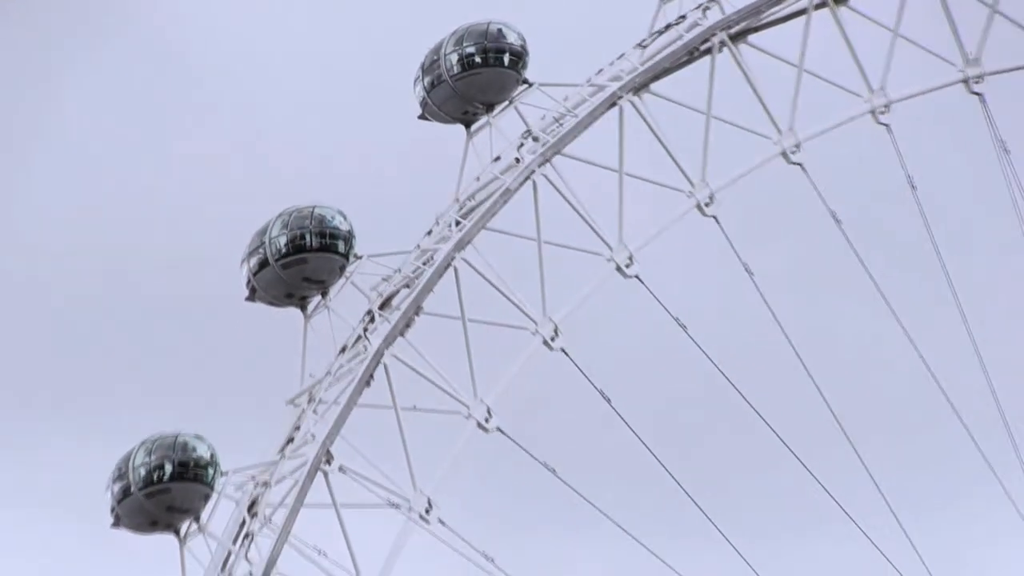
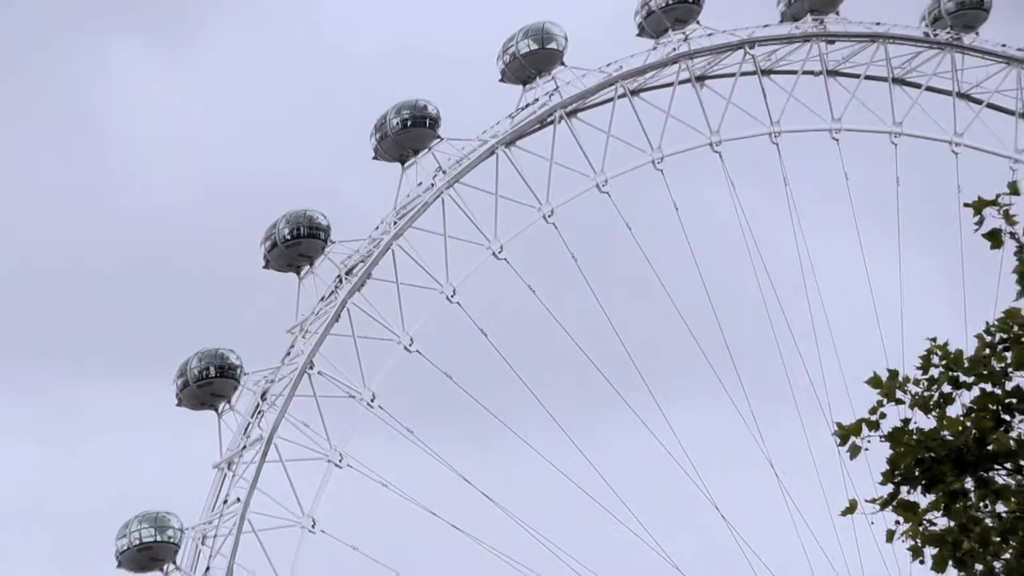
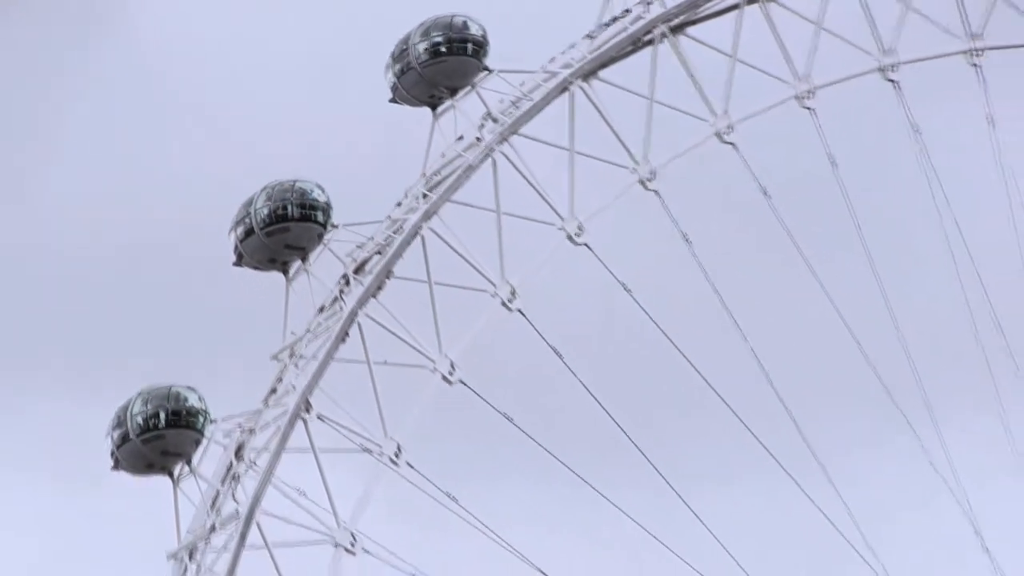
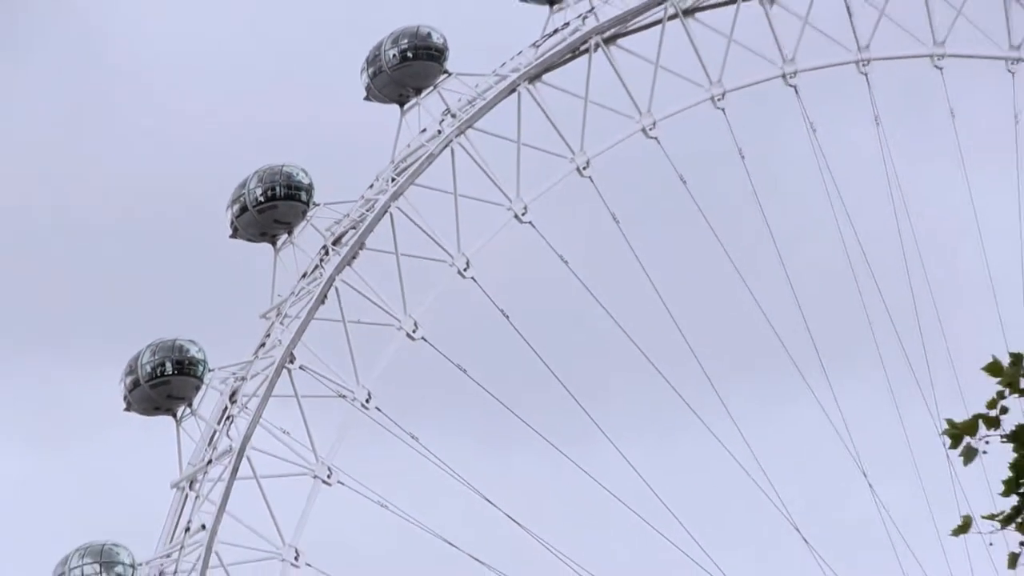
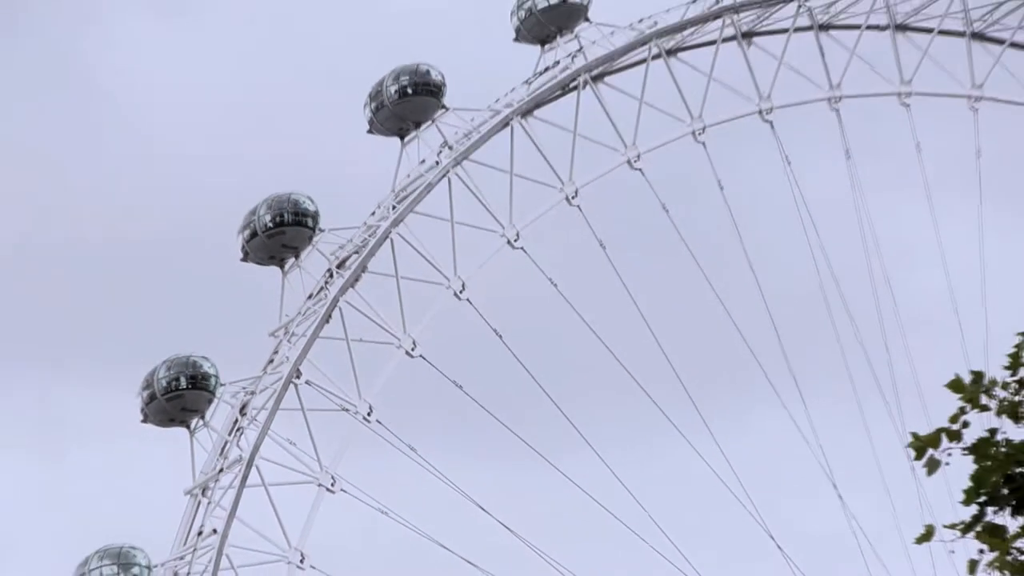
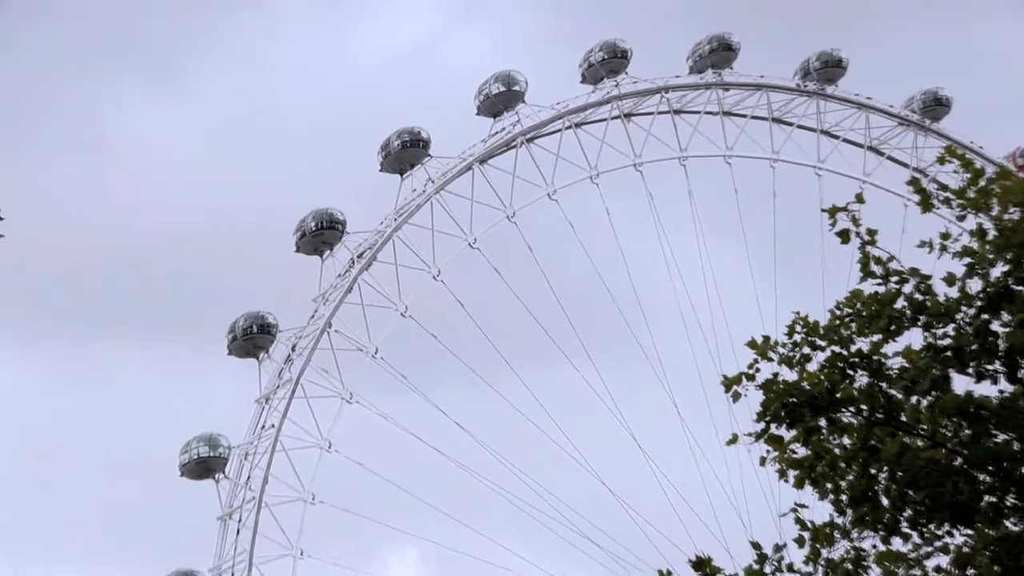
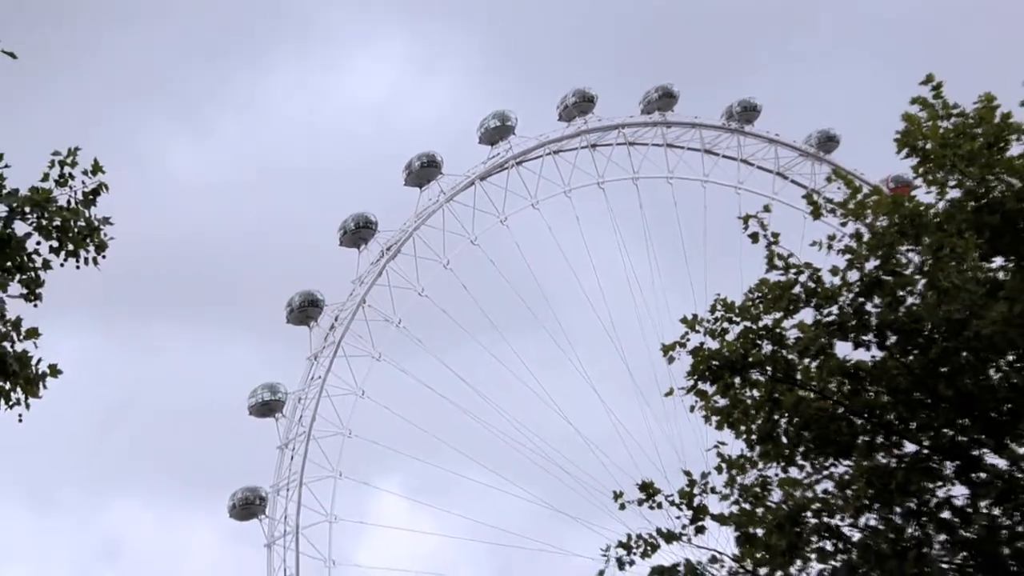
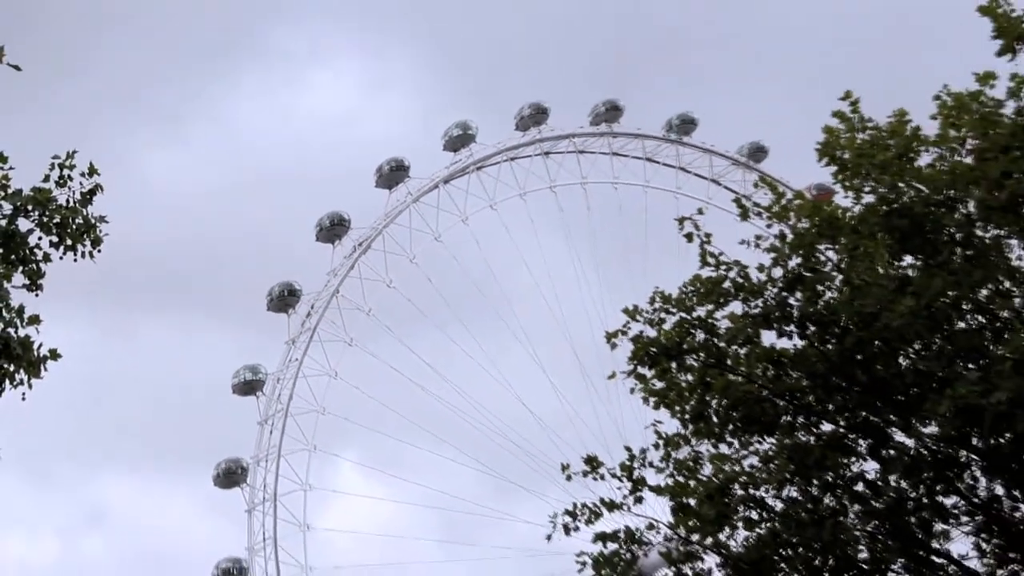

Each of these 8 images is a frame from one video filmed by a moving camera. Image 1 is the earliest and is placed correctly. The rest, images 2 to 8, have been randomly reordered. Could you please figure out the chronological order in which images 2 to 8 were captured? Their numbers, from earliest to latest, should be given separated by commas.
3, 4, 5, 2, 6, 7, 8
